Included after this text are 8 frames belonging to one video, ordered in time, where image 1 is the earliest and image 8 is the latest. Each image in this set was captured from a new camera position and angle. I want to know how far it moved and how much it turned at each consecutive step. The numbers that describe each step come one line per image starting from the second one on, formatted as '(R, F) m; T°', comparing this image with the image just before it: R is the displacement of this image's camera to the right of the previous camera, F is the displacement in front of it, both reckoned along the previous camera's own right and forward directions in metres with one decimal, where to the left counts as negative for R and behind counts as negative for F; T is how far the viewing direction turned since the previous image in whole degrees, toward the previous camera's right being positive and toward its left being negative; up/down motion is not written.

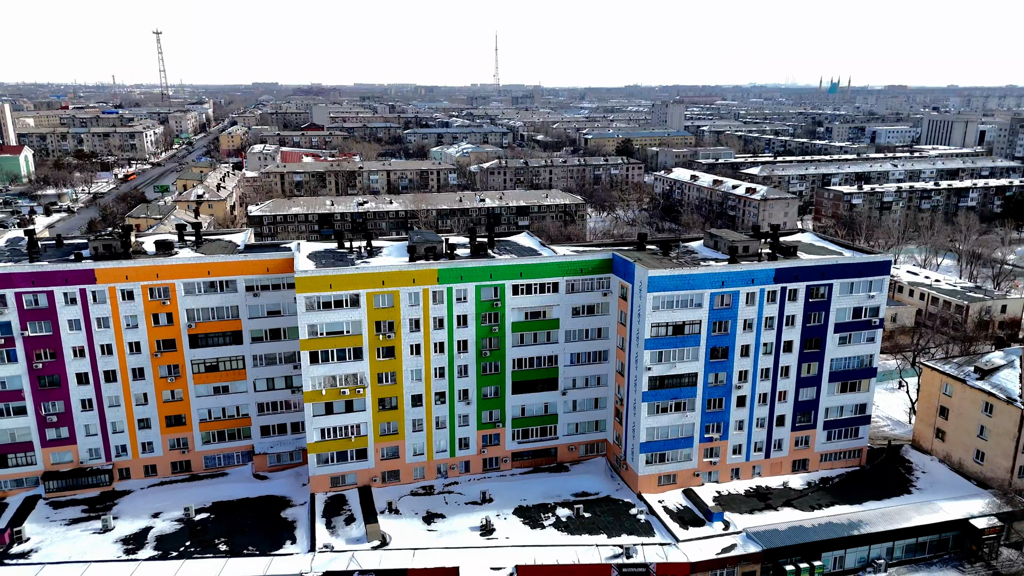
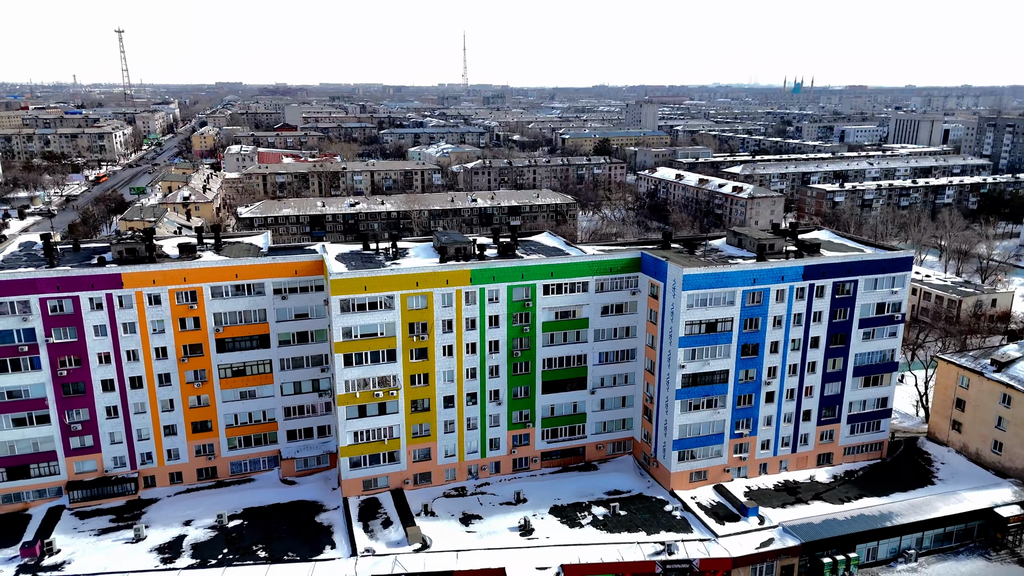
(-2.9, 0.0) m; +2°
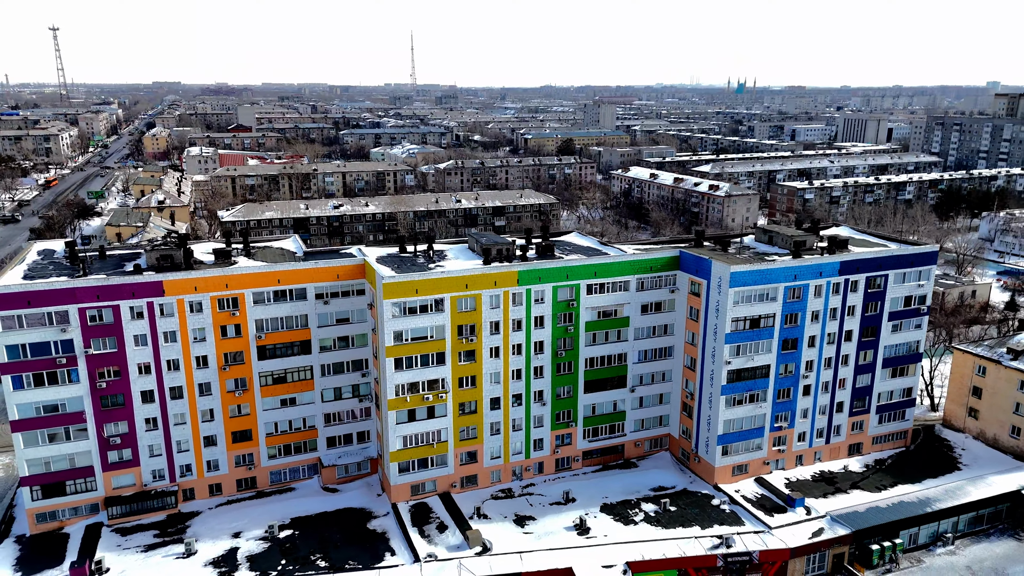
(-4.5, +0.1) m; +4°
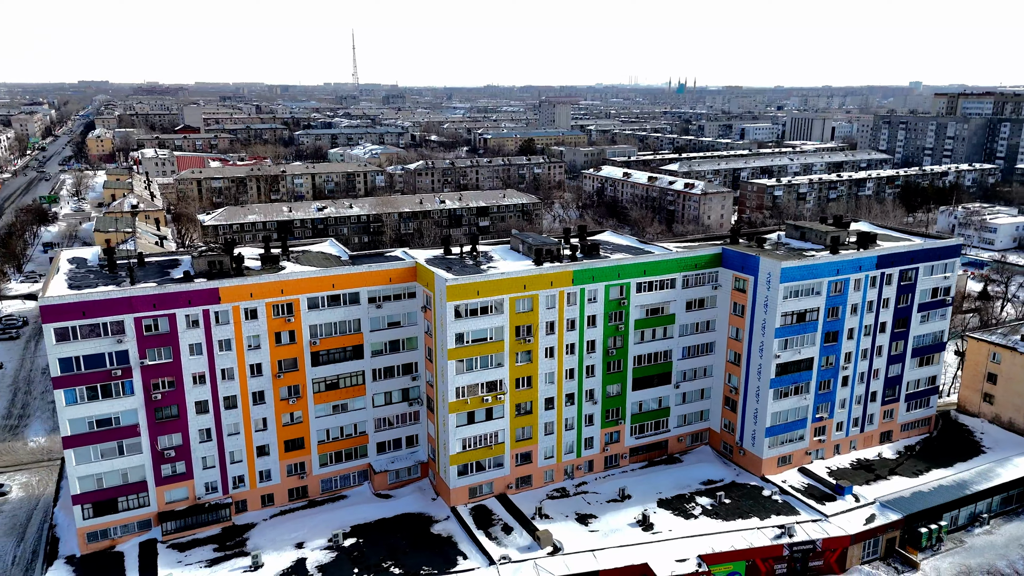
(-5.1, +0.1) m; +4°
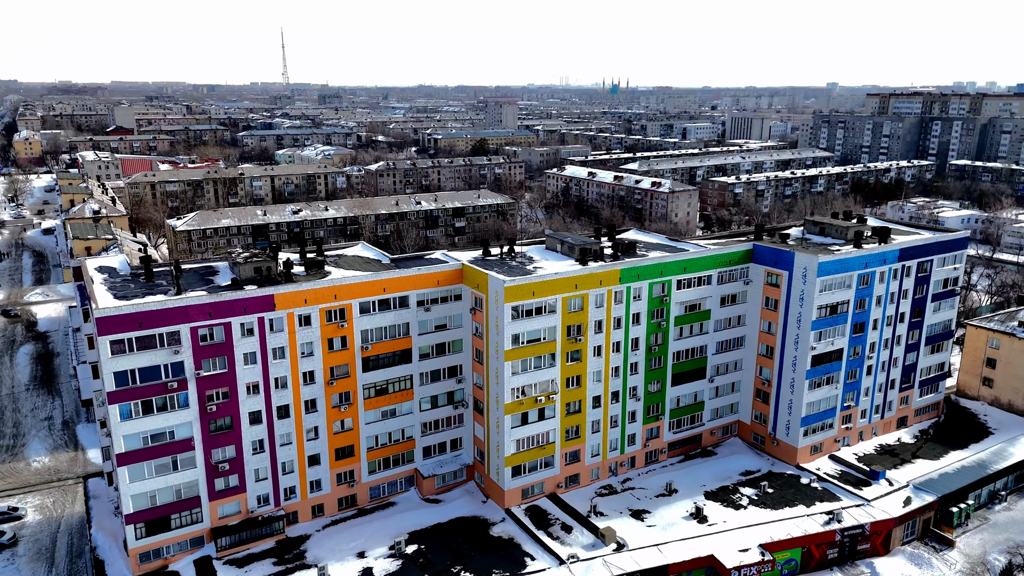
(-5.2, +0.2) m; +5°
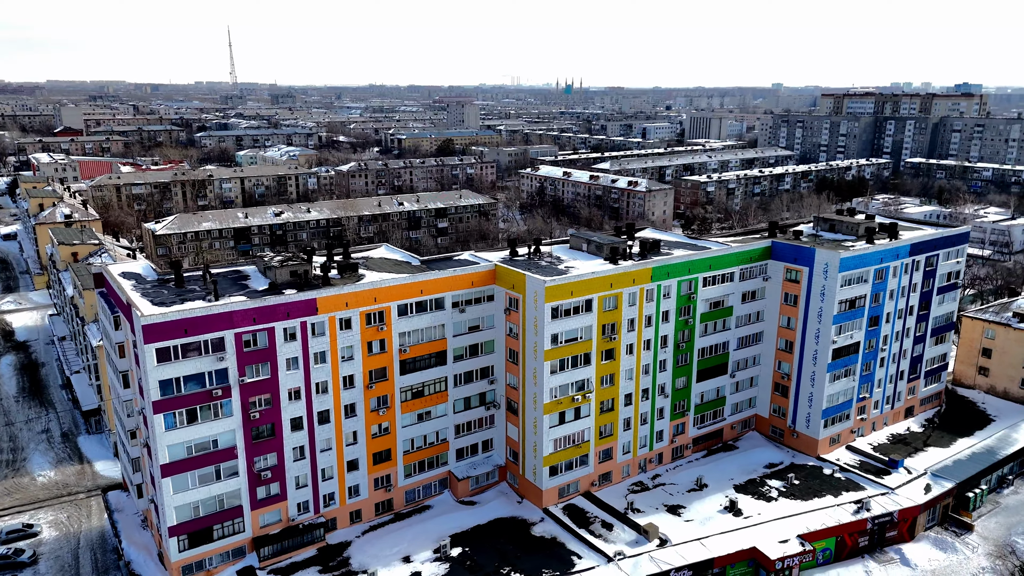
(-3.7, +0.1) m; +3°
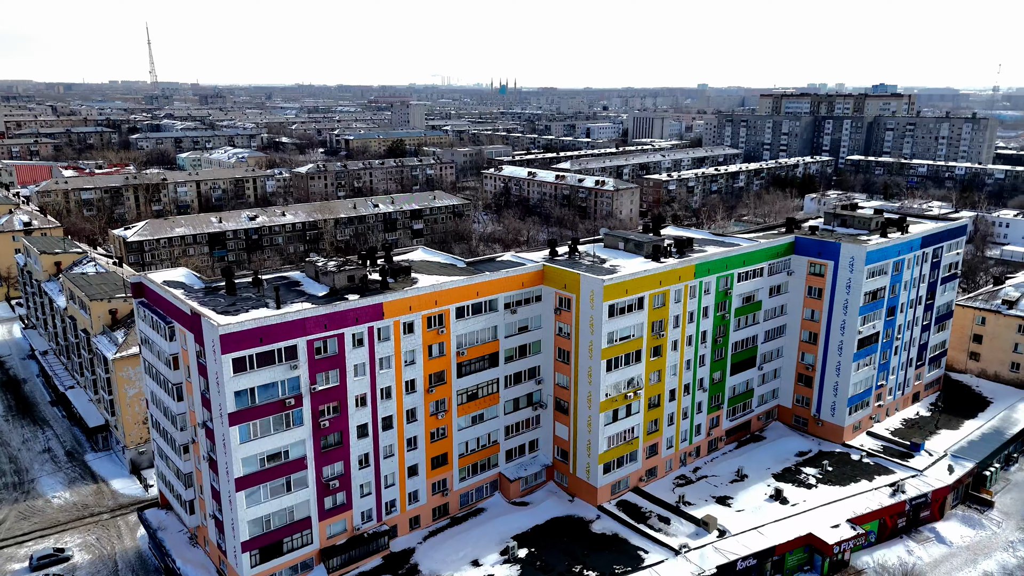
(-5.3, +0.1) m; +5°
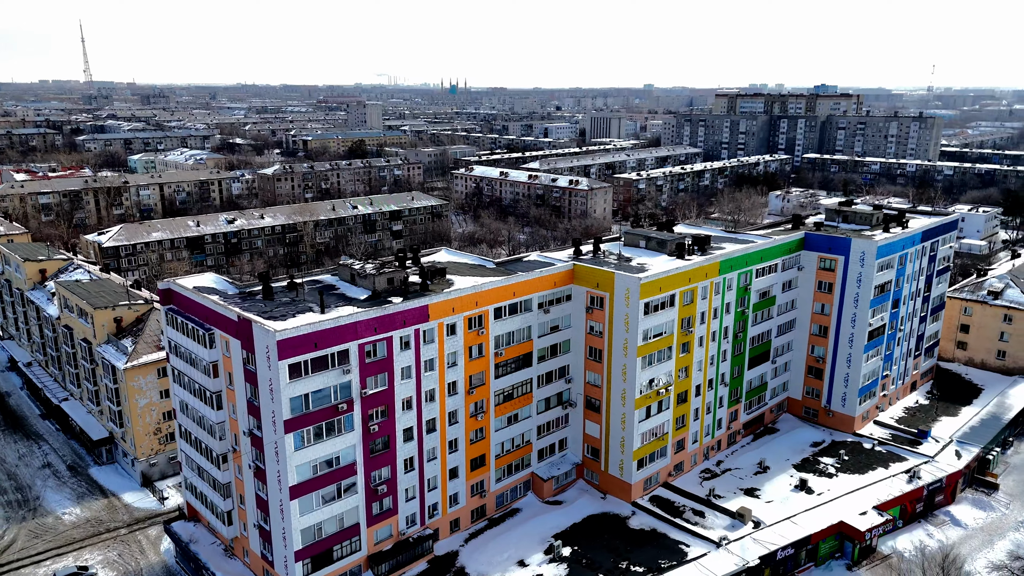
(-3.7, +0.1) m; +4°
